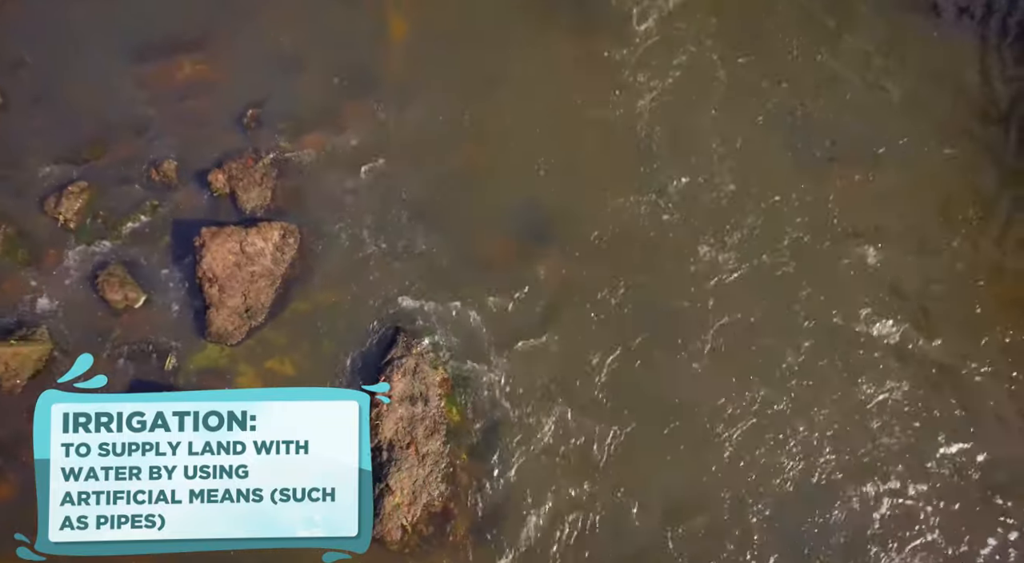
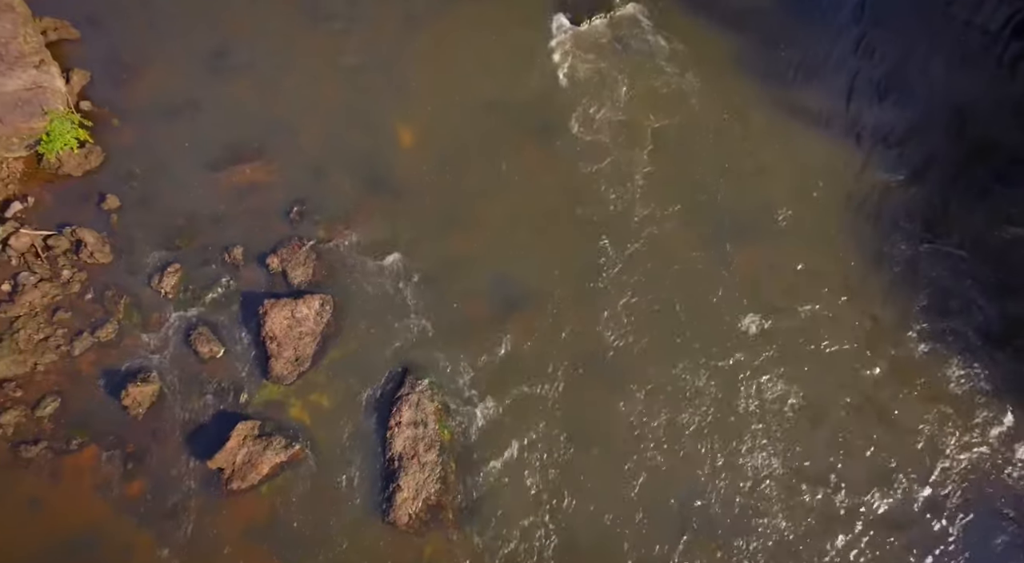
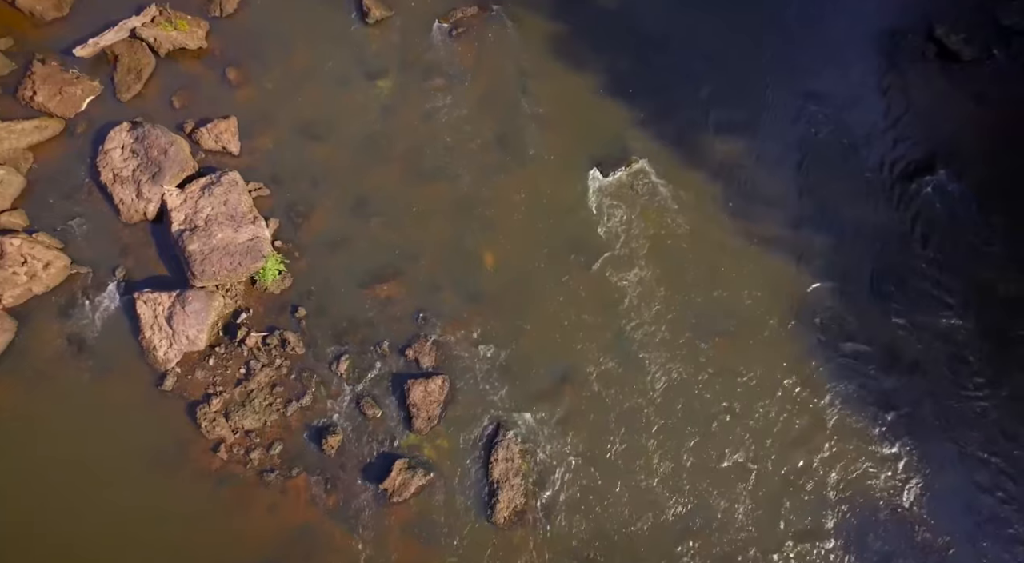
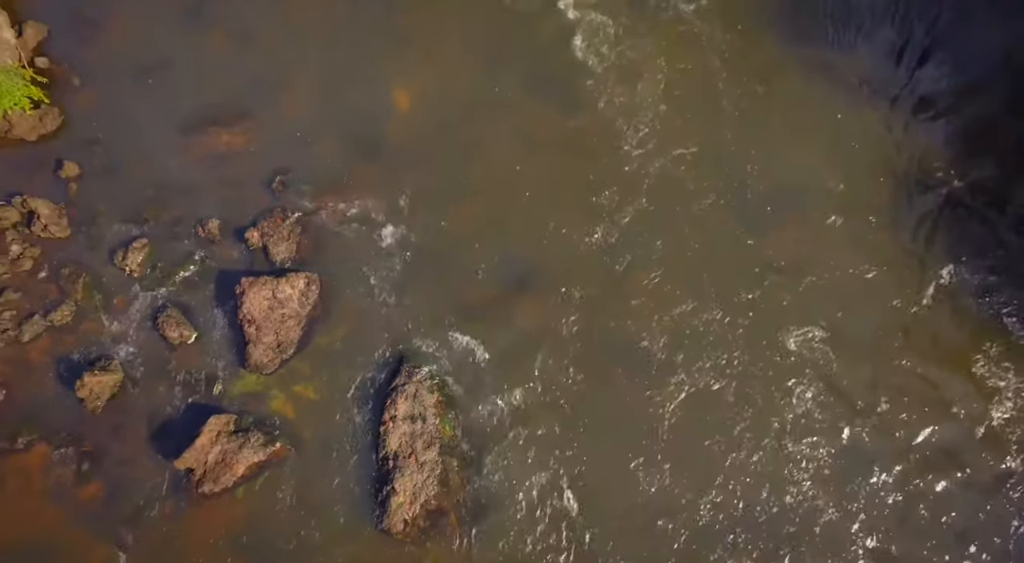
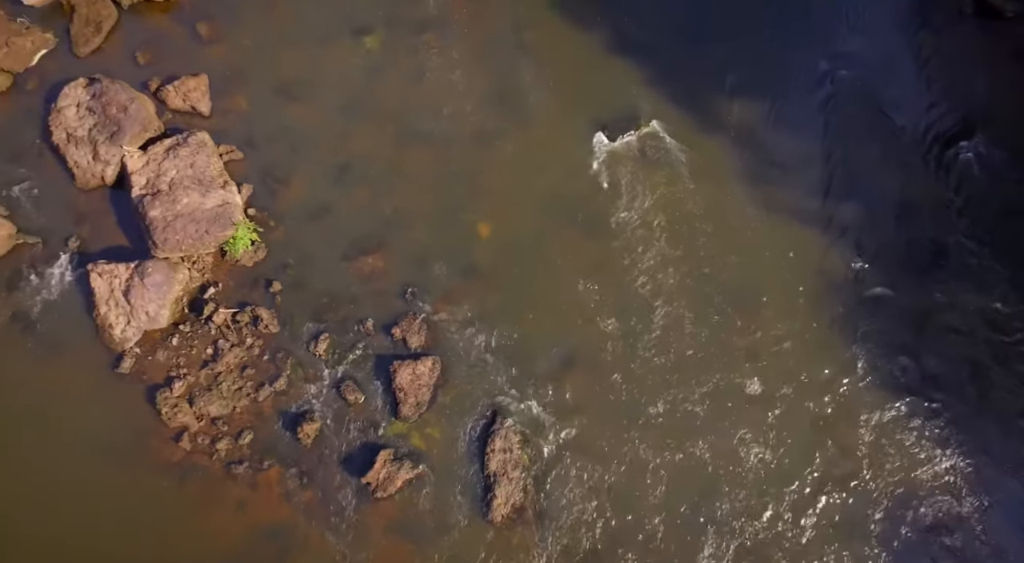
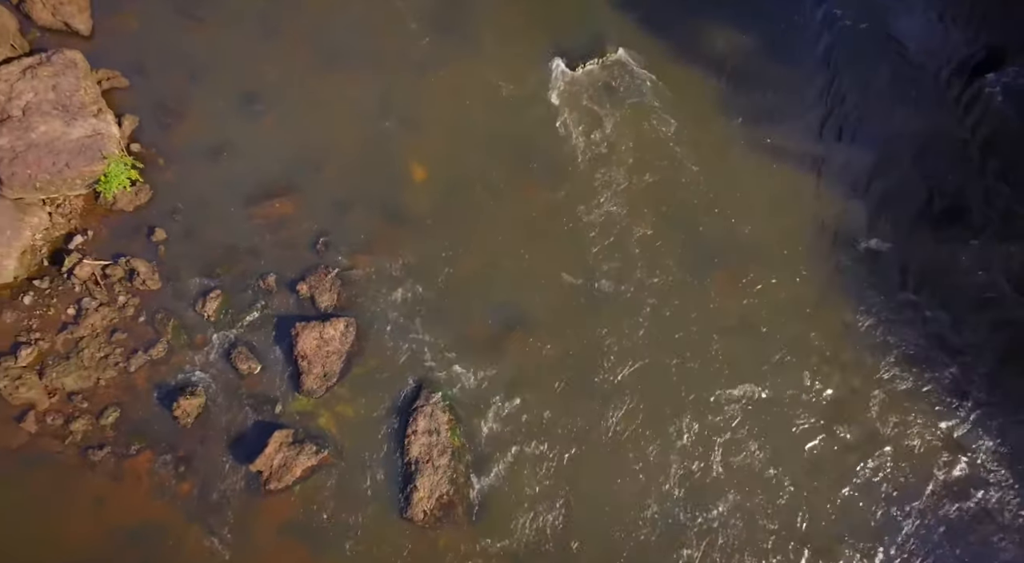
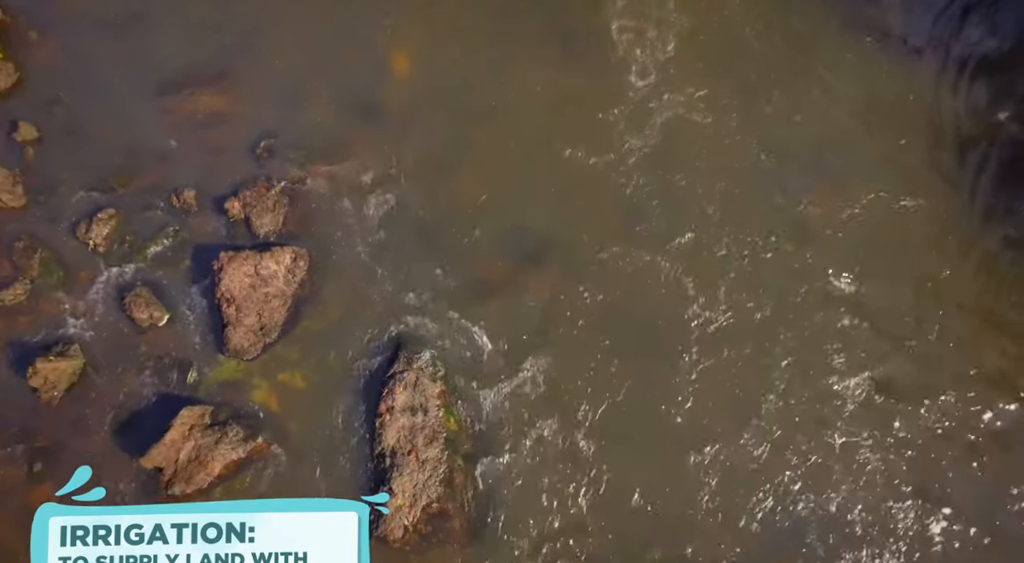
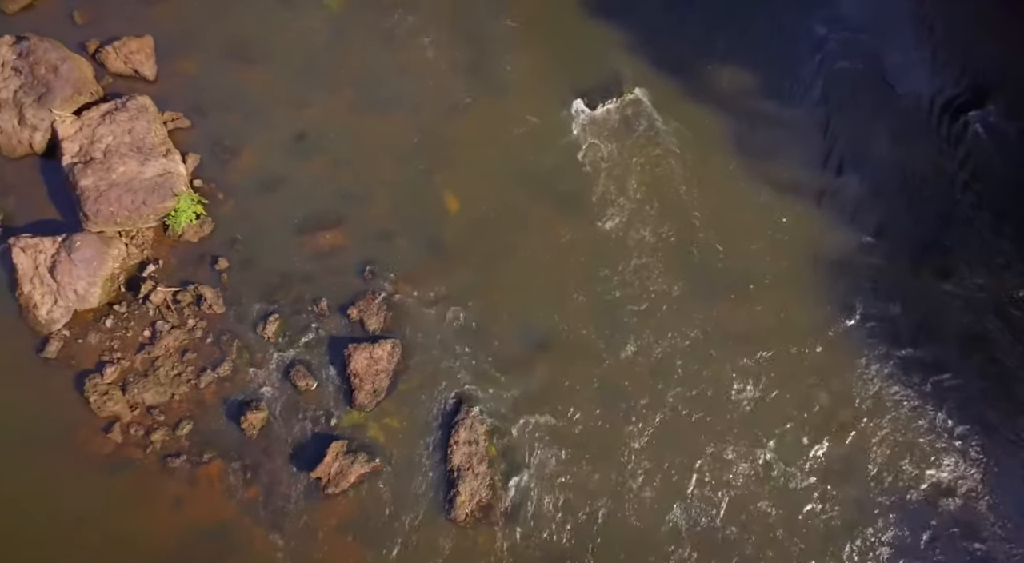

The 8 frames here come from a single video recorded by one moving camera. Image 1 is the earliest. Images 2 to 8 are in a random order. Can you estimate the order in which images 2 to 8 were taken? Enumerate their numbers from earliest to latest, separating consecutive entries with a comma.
7, 4, 2, 6, 8, 5, 3
